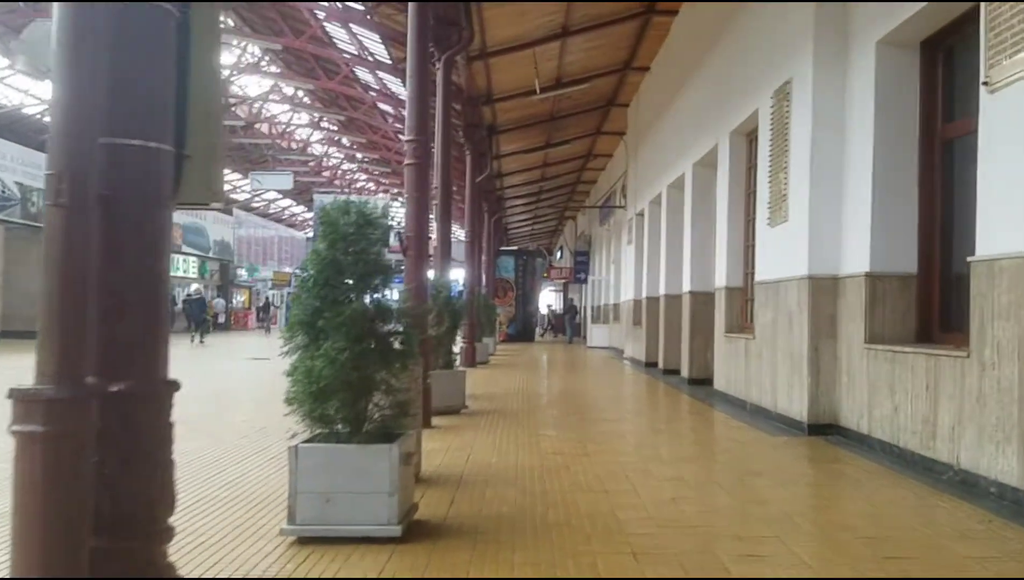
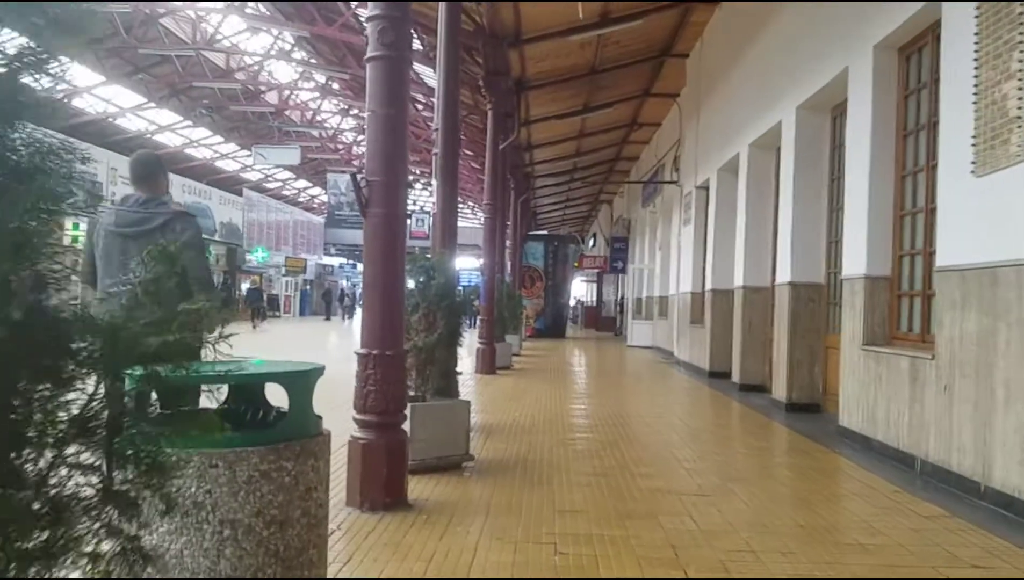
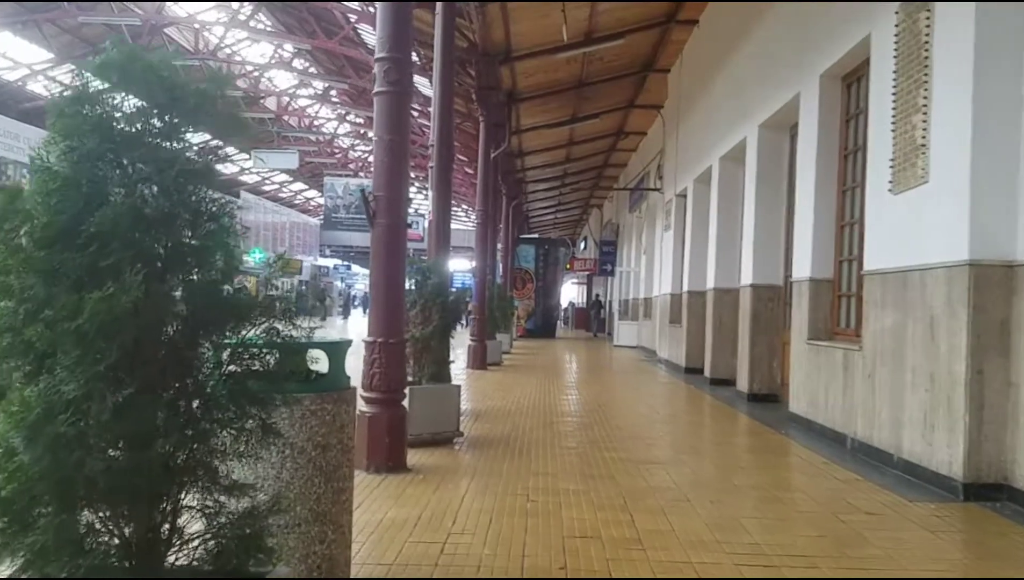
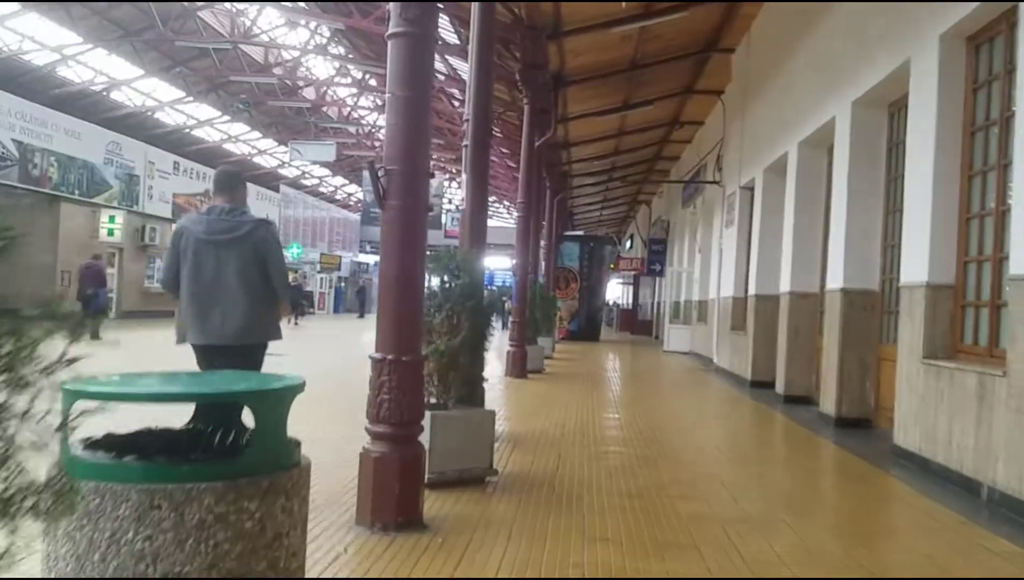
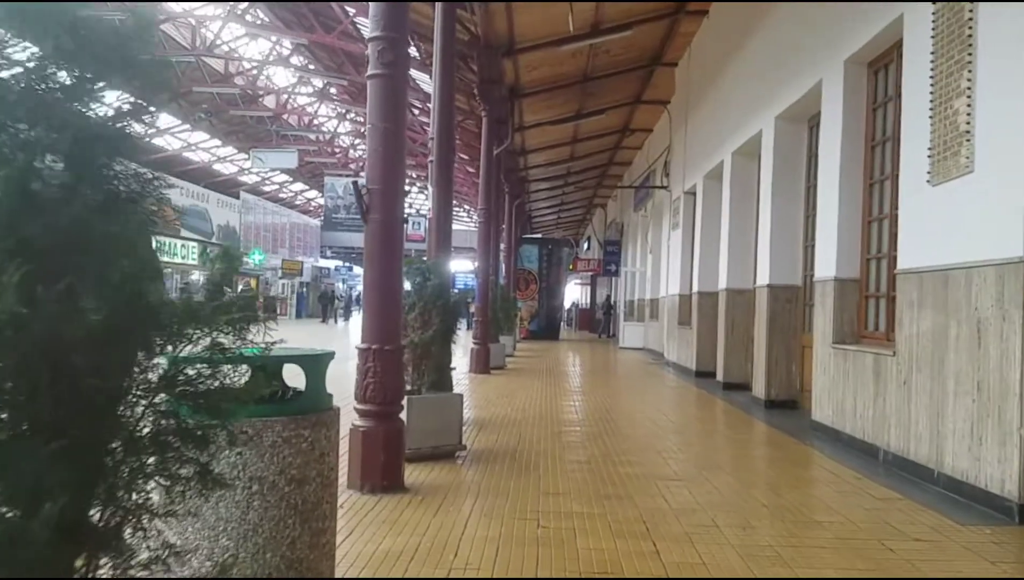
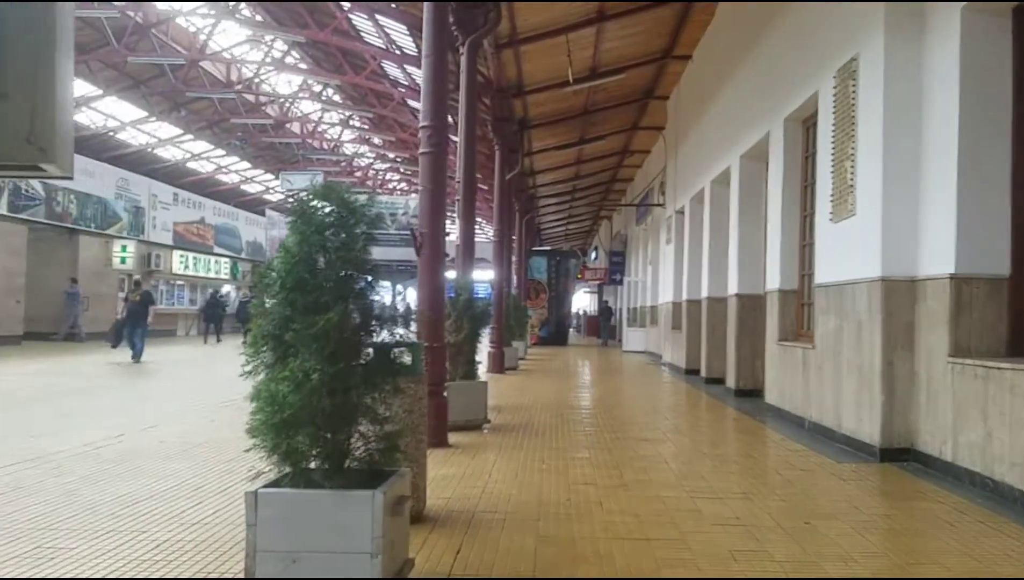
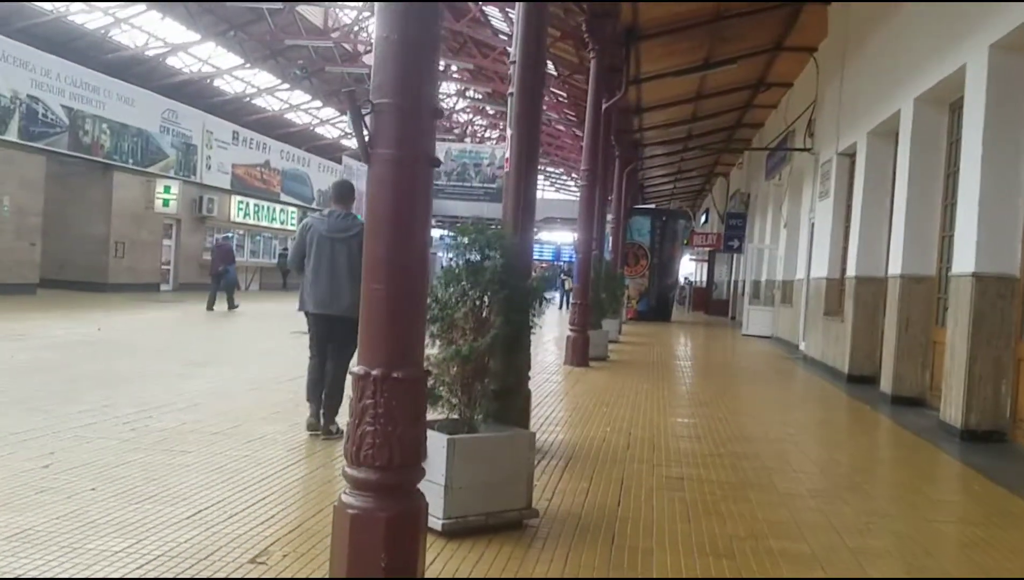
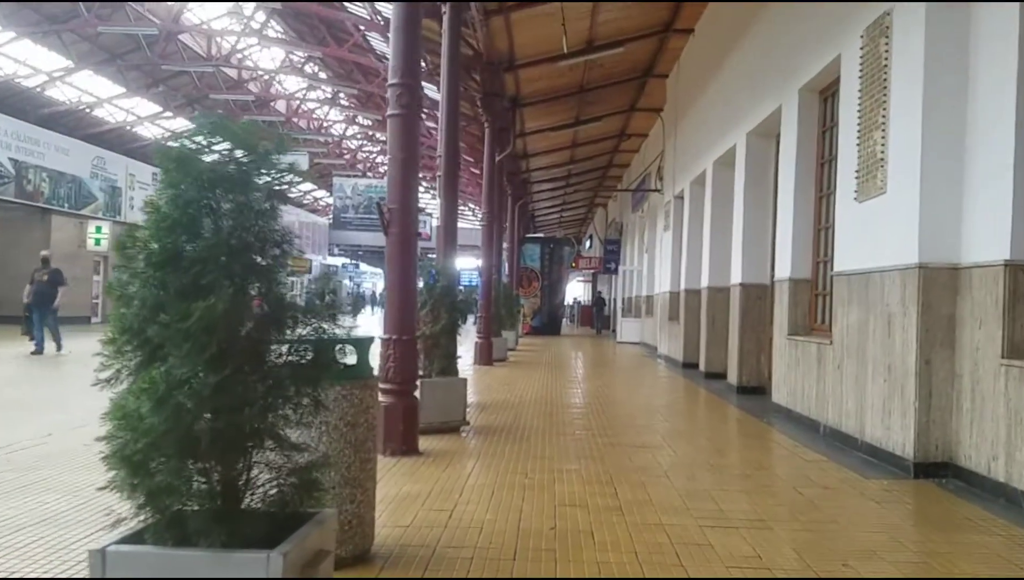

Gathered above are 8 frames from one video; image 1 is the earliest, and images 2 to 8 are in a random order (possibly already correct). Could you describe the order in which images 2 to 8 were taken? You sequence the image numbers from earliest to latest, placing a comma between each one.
6, 8, 3, 5, 2, 4, 7
